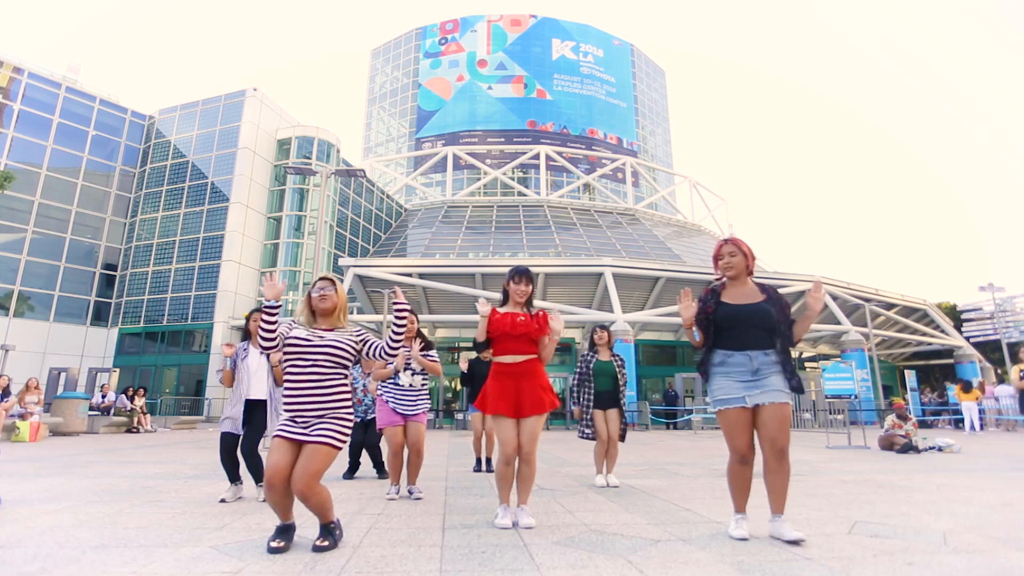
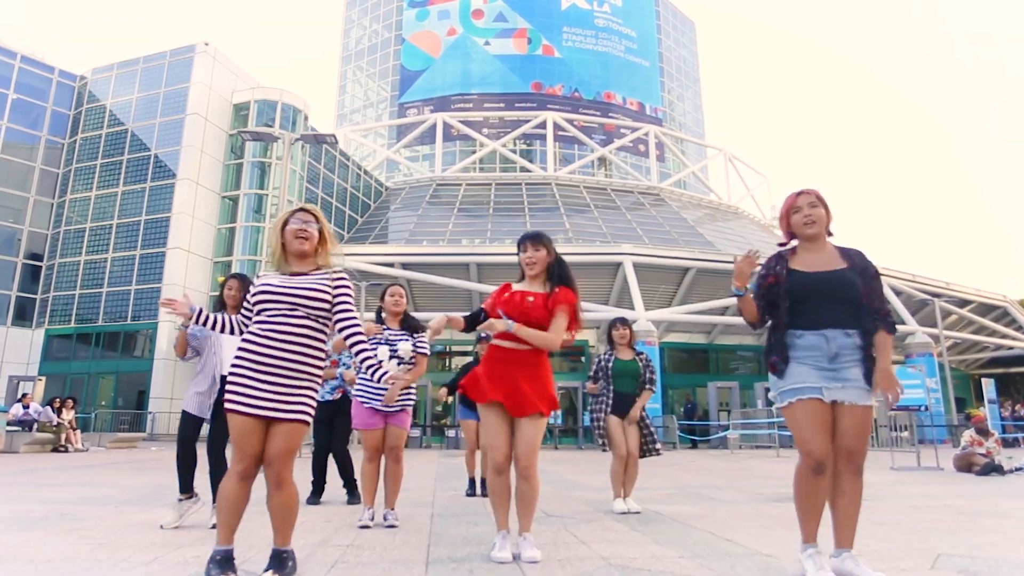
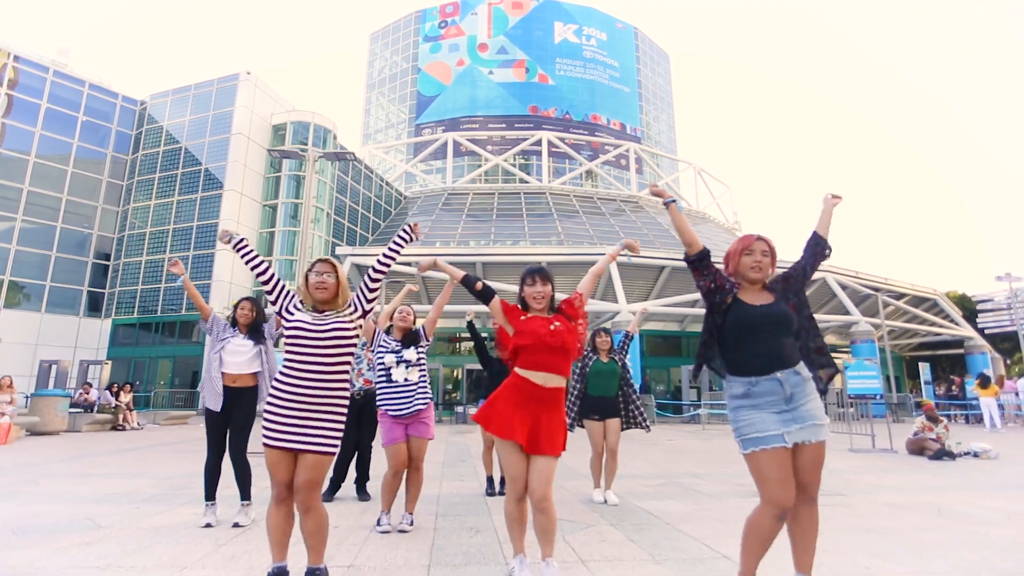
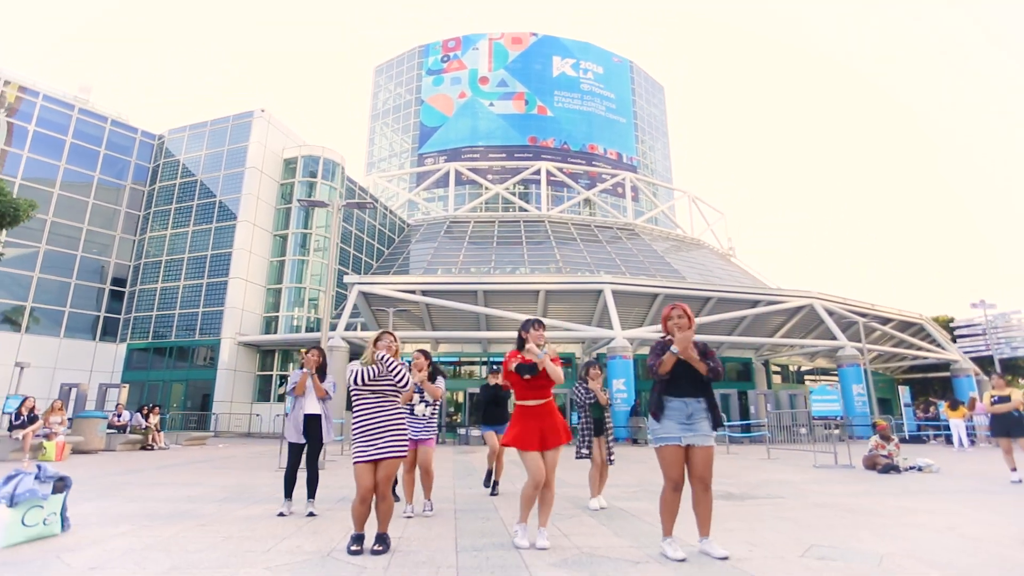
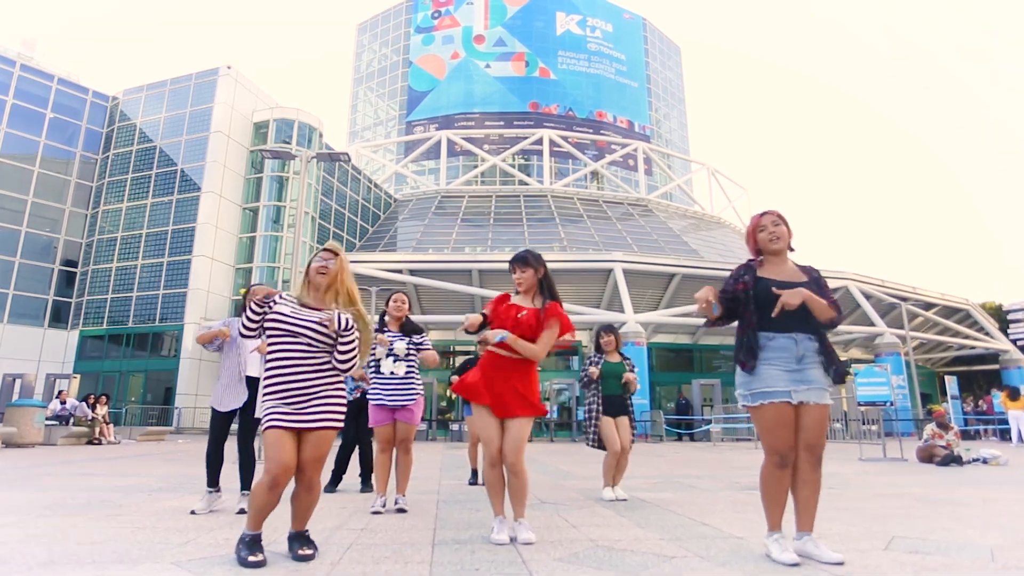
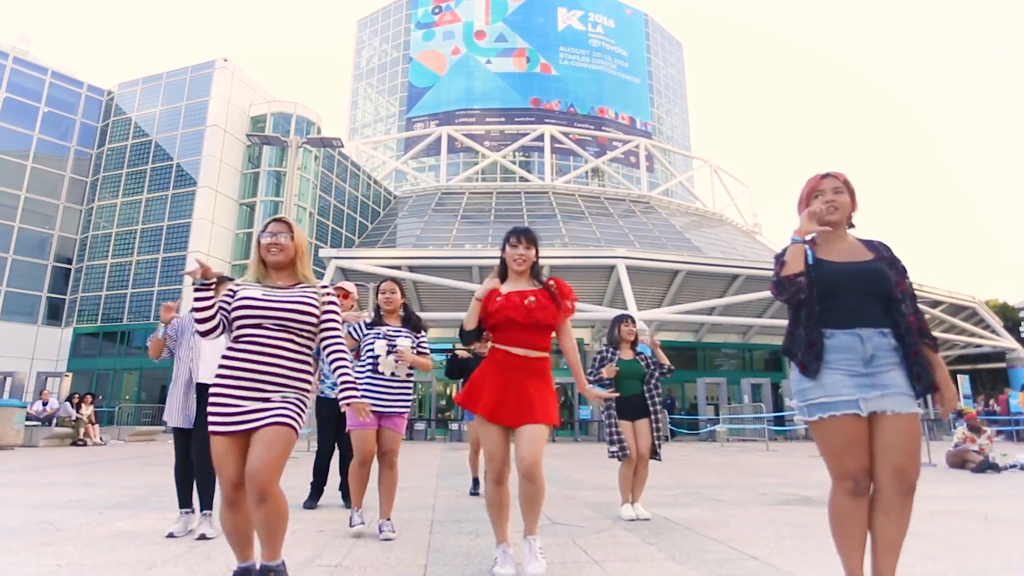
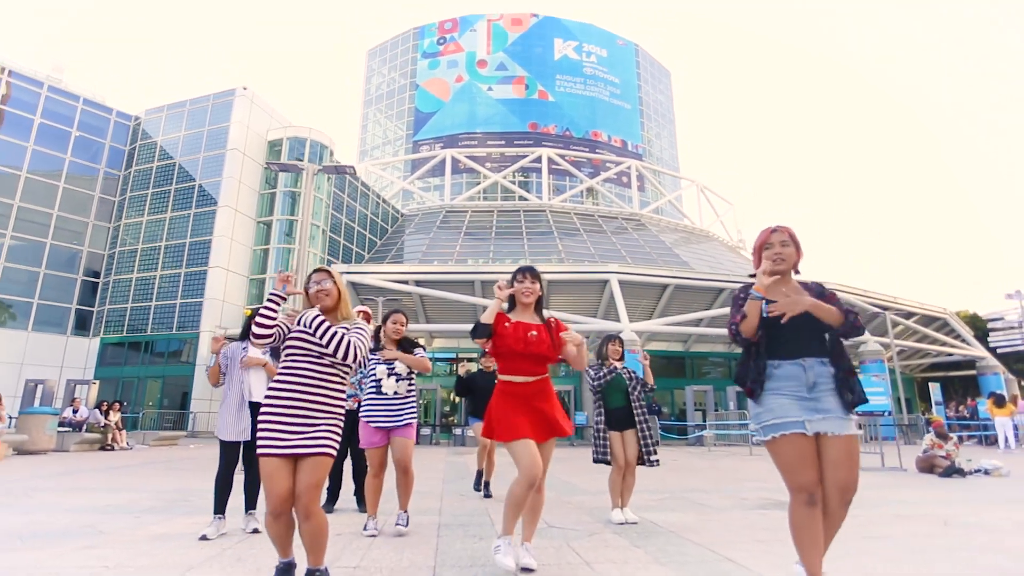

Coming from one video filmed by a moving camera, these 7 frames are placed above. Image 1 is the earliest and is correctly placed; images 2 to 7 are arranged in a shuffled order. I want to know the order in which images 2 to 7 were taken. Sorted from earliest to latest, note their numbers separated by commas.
5, 2, 6, 7, 4, 3
